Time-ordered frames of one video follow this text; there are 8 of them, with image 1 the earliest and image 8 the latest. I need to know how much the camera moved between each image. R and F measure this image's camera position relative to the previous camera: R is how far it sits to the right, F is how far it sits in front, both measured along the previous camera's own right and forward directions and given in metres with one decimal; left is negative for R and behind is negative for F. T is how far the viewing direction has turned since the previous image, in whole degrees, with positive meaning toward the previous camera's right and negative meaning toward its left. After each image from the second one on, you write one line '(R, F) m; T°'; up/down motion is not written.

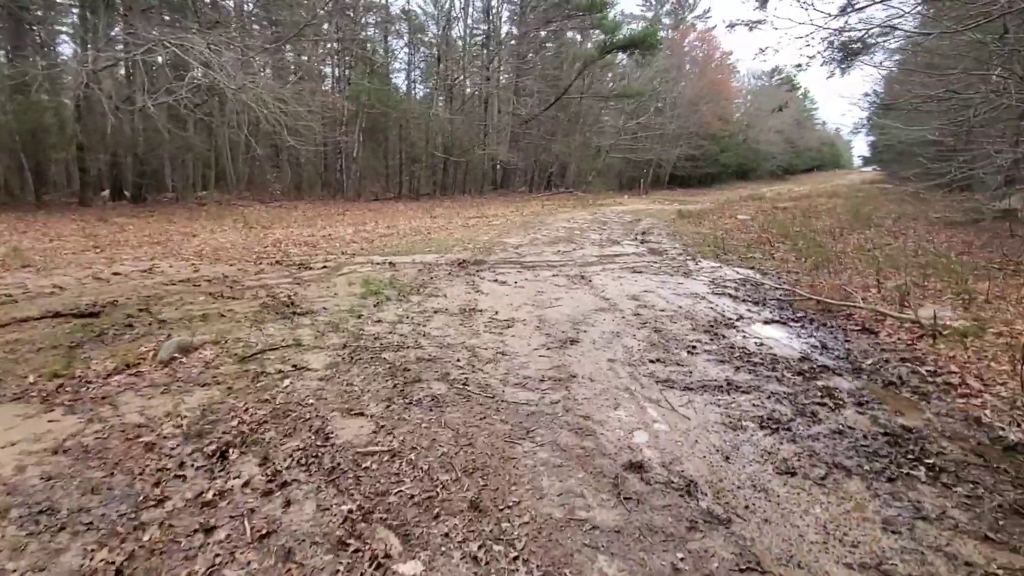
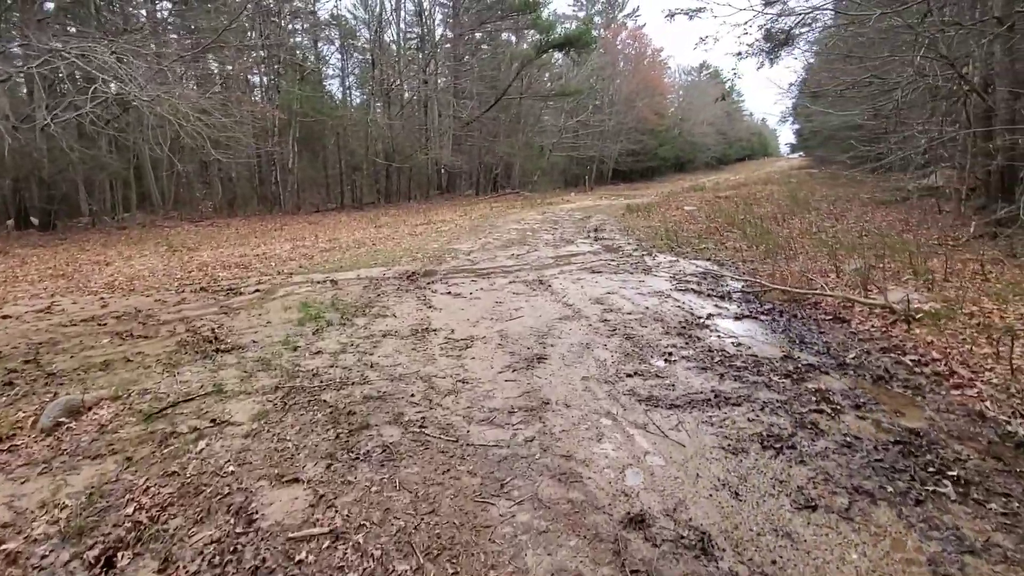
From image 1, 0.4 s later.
(0.0, +0.7) m; +5°
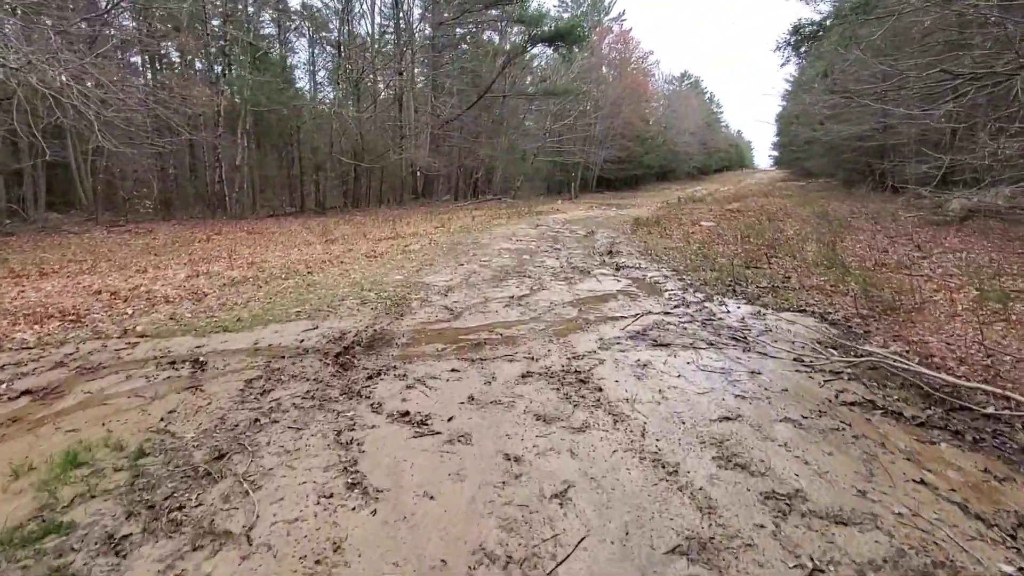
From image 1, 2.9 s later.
(-0.4, +4.5) m; +3°
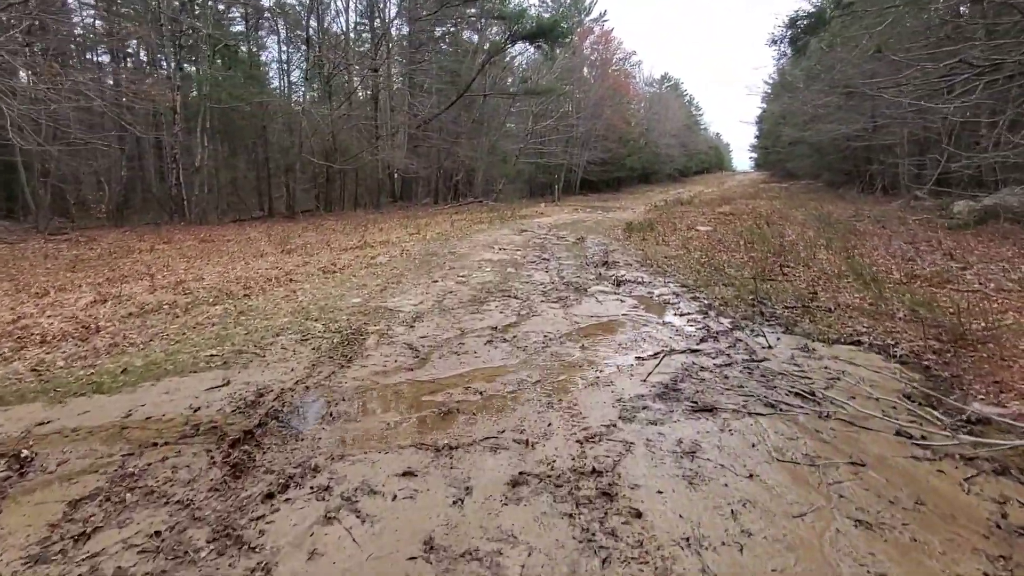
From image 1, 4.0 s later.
(0.0, +1.9) m; +2°
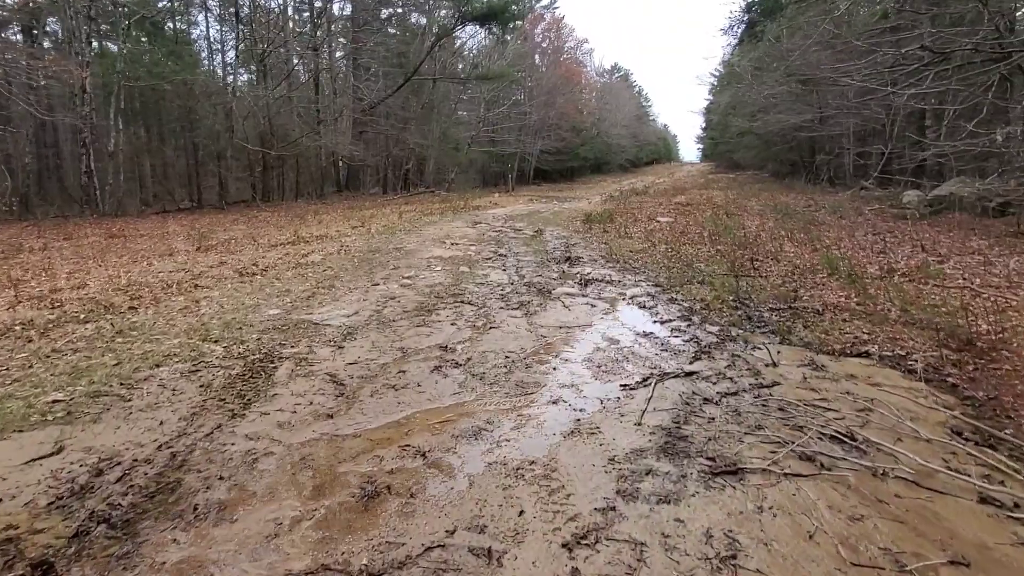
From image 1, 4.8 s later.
(0.0, +1.4) m; +5°
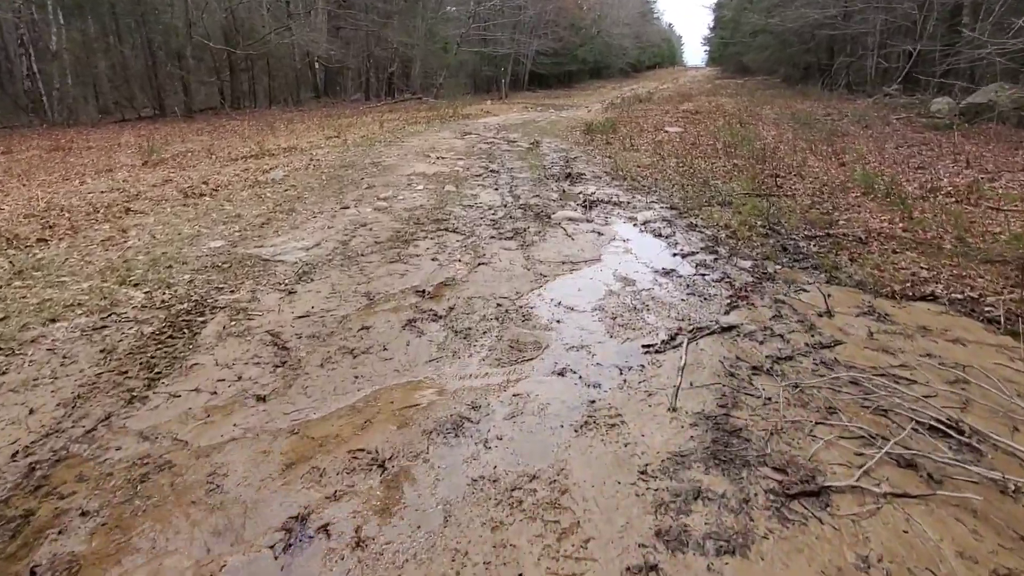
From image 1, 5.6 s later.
(0.0, +1.2) m; +1°
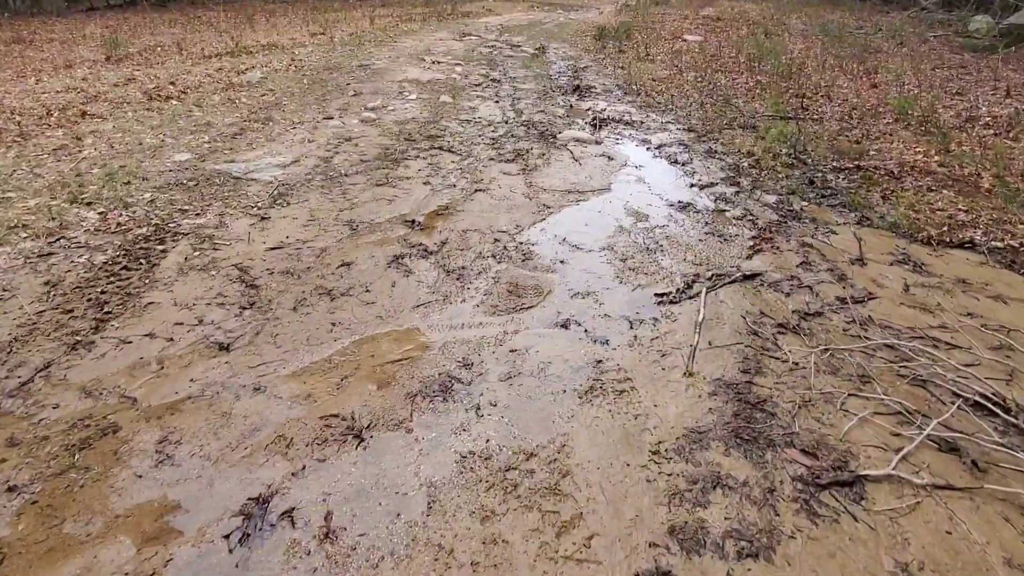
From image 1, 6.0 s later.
(0.0, +0.5) m; +1°
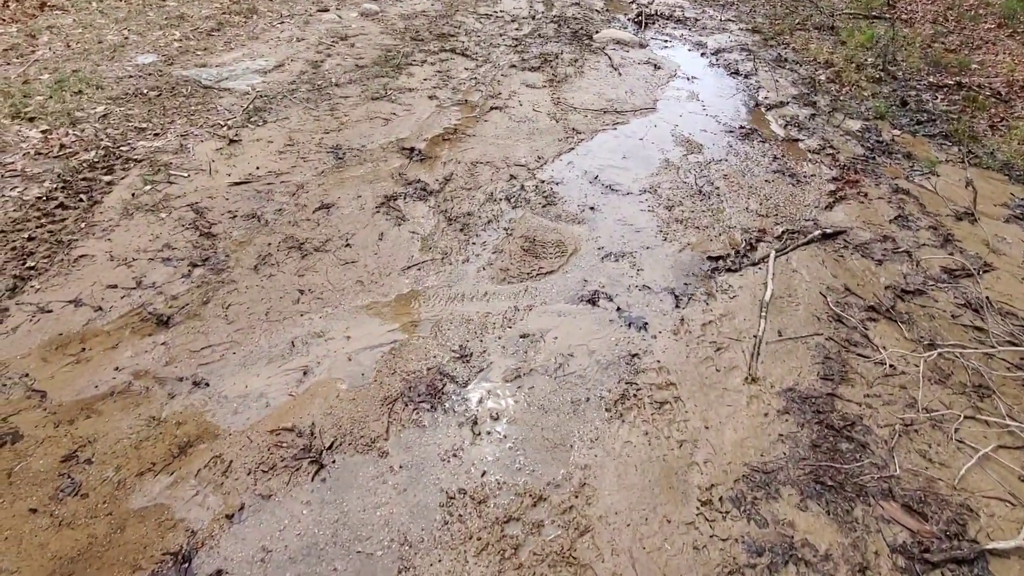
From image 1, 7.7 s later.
(0.0, +0.7) m; -3°
